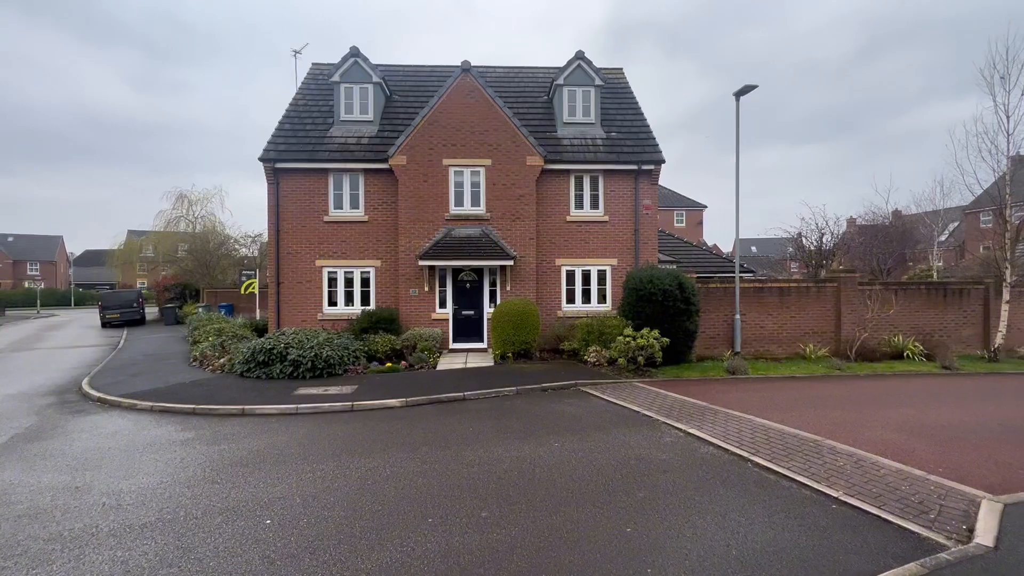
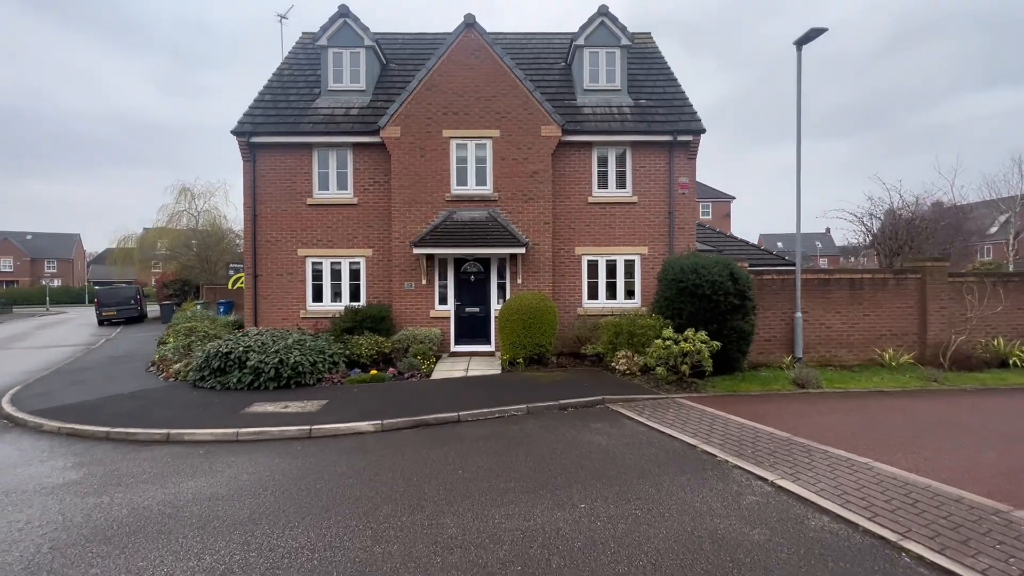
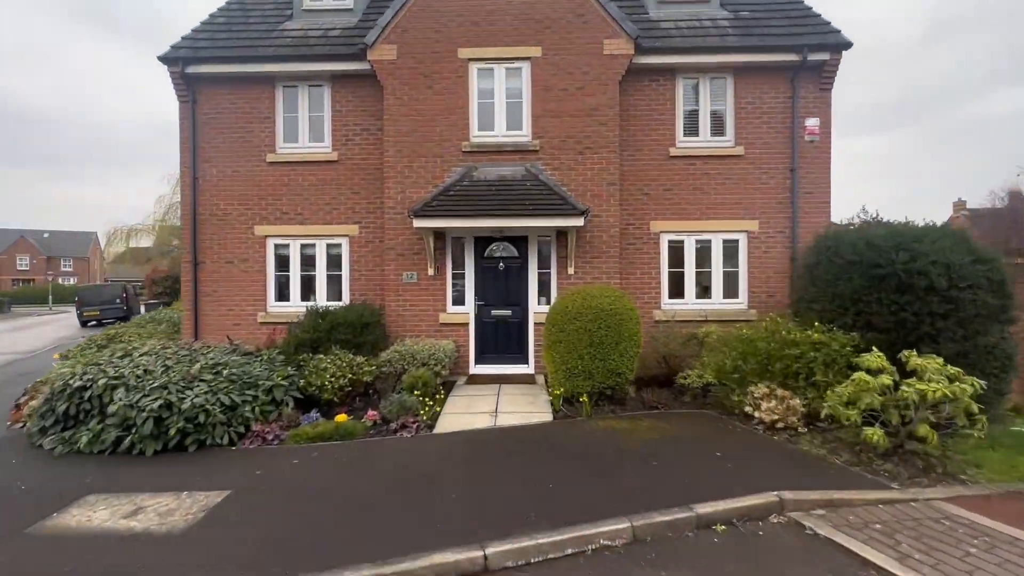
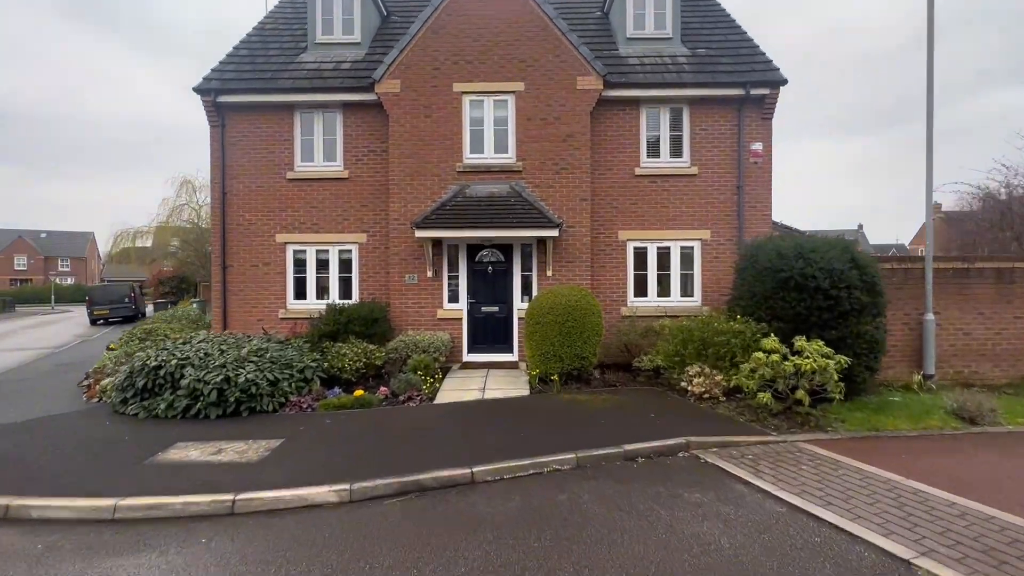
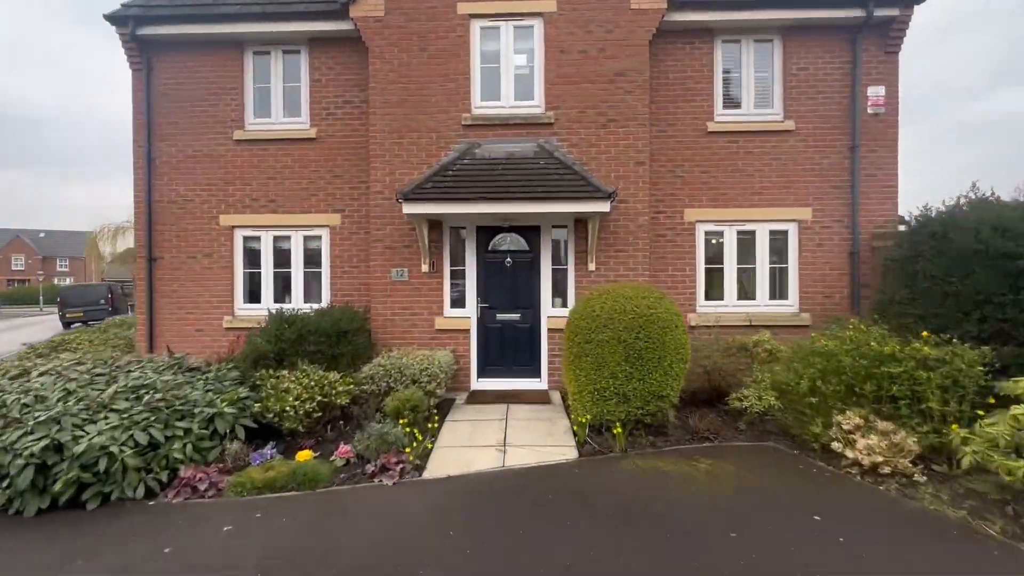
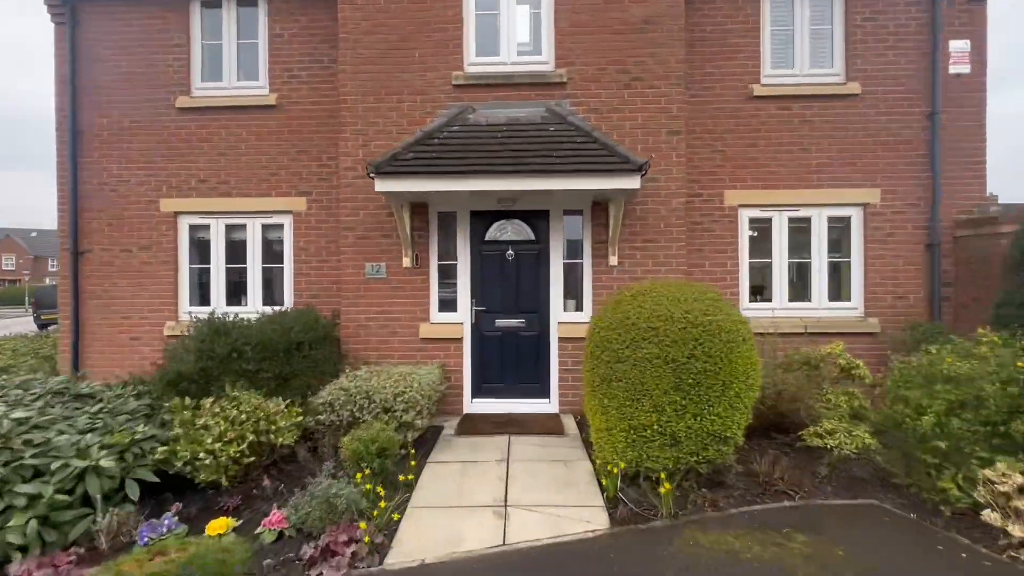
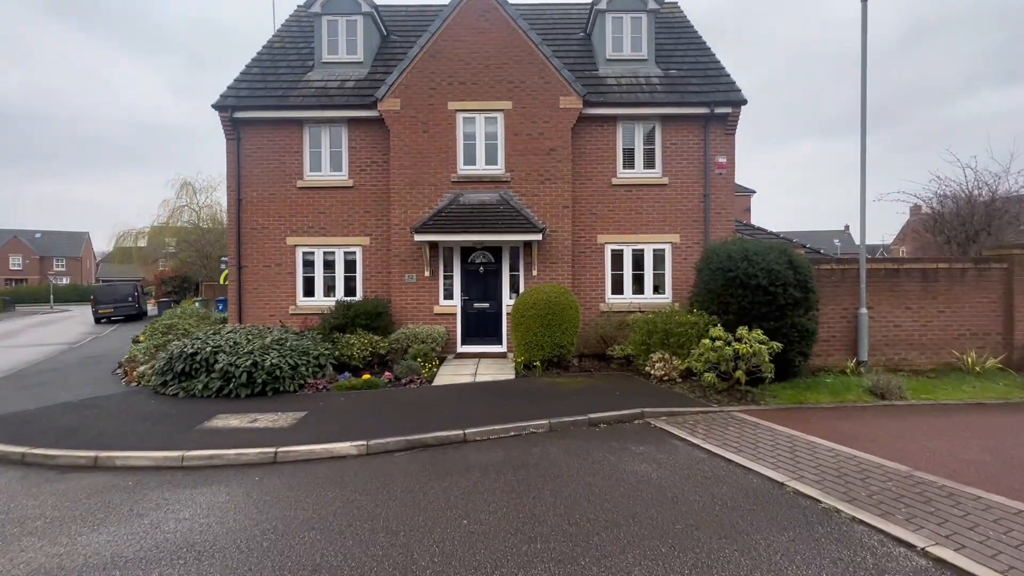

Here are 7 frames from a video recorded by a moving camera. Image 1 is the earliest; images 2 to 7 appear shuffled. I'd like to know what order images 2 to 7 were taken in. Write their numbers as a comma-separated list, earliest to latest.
2, 7, 4, 3, 5, 6
